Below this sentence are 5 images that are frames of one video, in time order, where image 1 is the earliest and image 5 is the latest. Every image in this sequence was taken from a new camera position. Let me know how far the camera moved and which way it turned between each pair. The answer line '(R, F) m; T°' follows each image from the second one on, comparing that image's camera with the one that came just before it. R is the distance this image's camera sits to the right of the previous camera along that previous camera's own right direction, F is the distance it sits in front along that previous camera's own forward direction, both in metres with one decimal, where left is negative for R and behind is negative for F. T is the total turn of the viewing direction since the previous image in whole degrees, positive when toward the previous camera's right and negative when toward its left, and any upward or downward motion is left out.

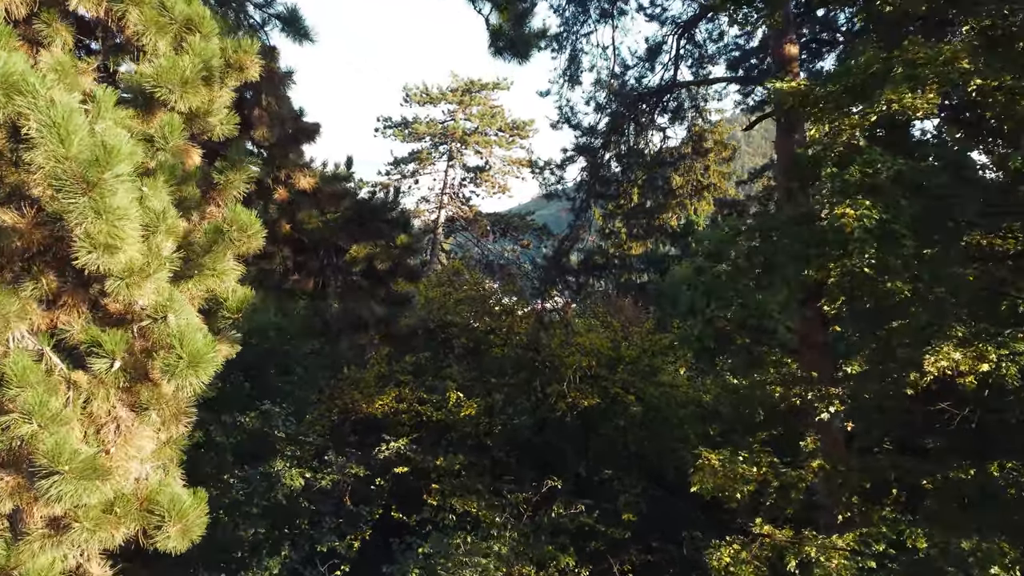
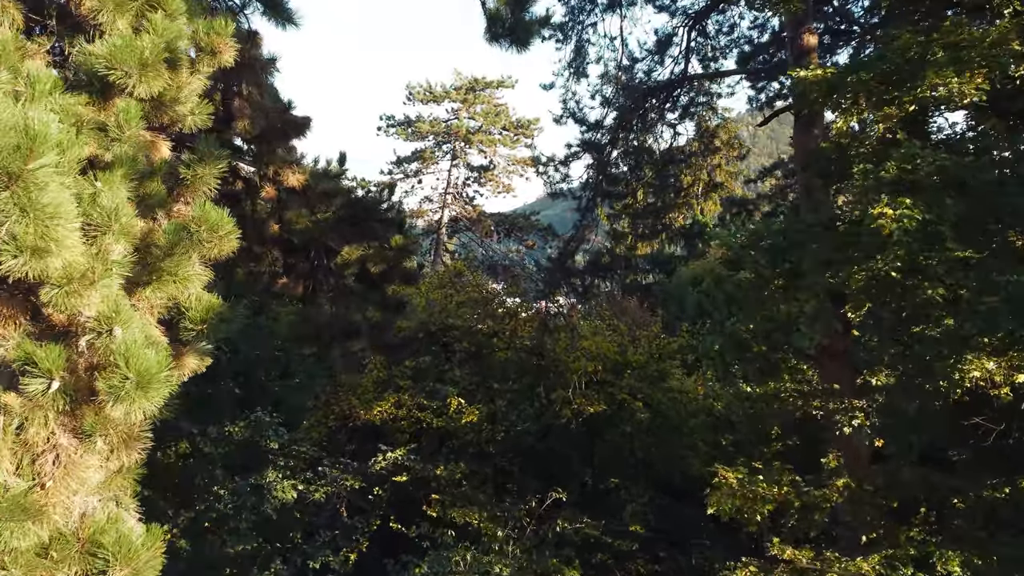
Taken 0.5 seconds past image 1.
(0.0, +0.5) m; 0°
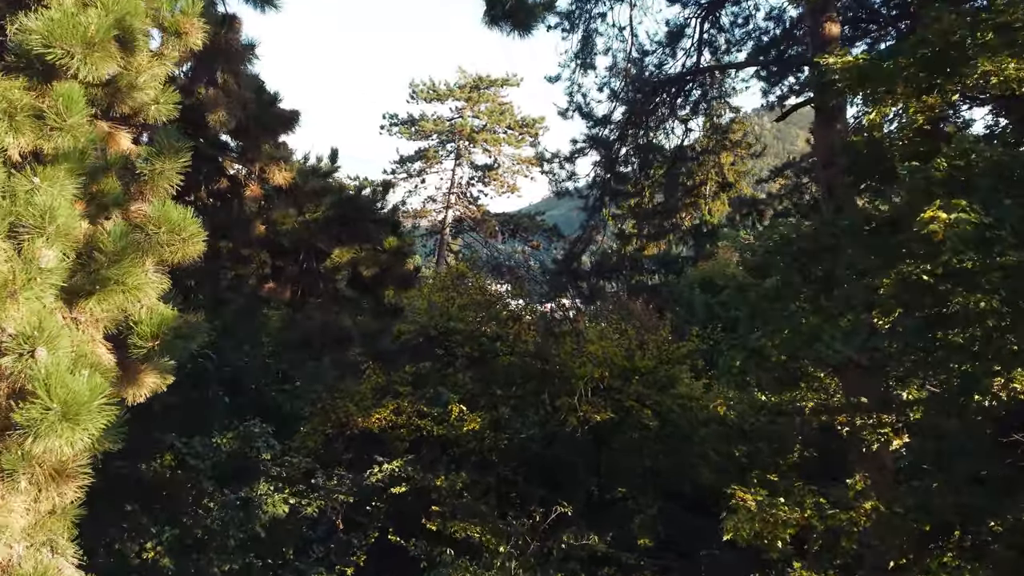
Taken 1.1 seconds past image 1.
(0.0, +0.5) m; 0°
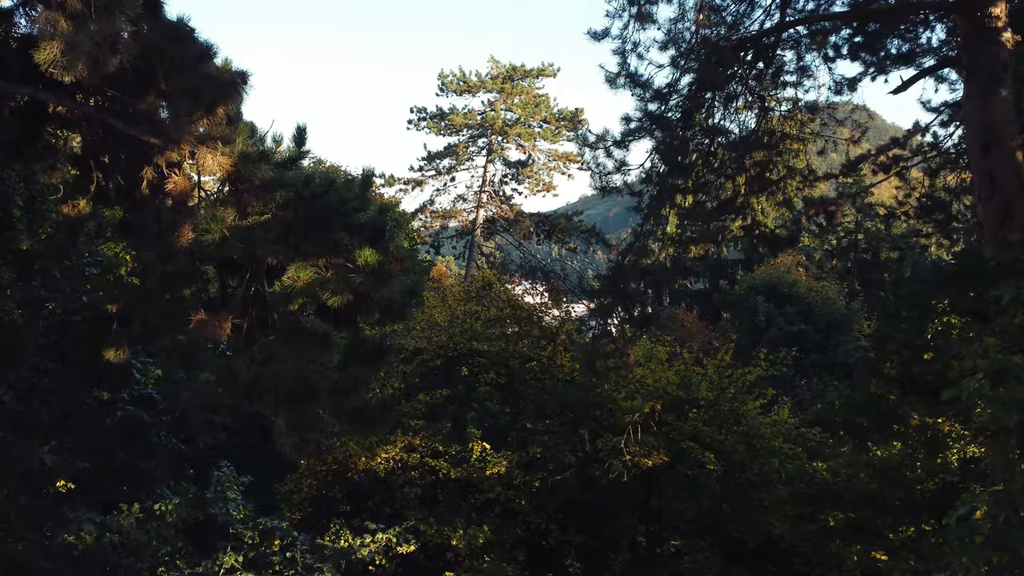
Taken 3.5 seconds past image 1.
(0.0, +2.1) m; -3°
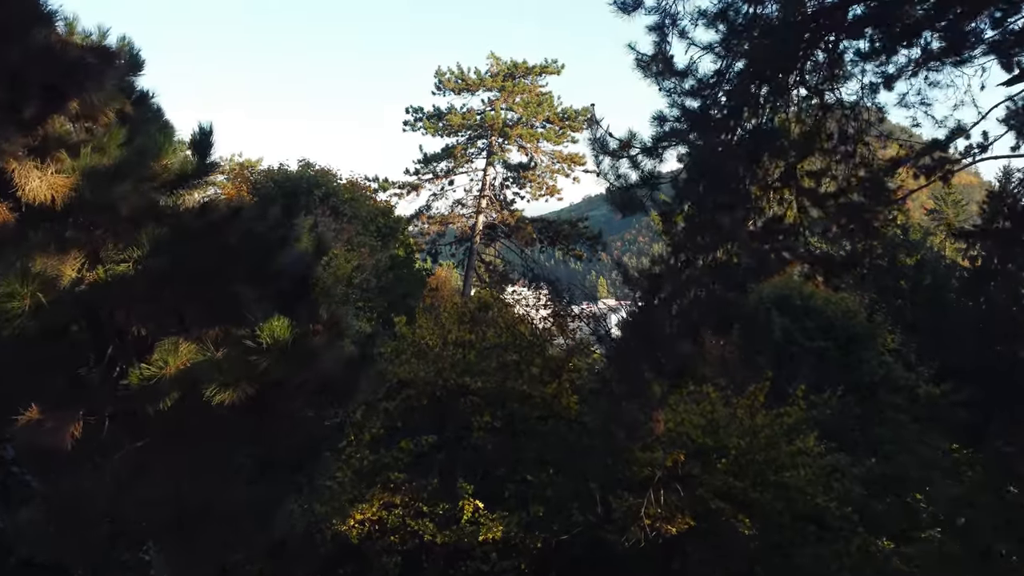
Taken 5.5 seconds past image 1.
(+0.1, +1.6) m; 0°
